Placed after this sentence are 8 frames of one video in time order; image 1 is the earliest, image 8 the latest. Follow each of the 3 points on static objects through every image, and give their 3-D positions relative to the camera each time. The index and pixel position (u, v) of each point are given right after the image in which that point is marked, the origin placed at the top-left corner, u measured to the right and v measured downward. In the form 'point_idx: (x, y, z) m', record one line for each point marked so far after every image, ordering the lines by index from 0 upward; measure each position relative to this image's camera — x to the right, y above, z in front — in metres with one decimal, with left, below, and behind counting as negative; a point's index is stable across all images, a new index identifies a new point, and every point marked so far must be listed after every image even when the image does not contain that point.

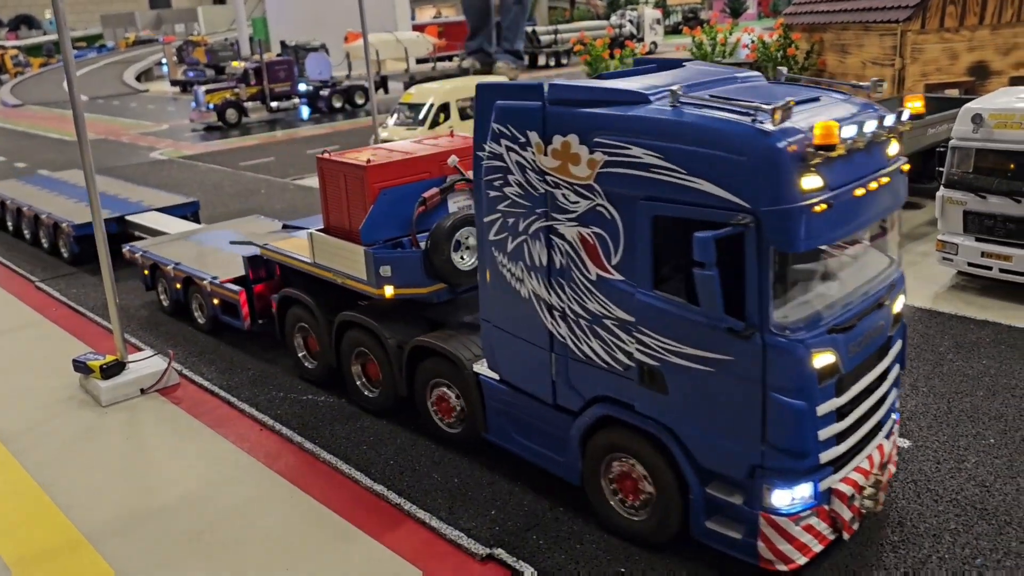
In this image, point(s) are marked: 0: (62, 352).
0: (-5.7, -0.8, +10.5) m
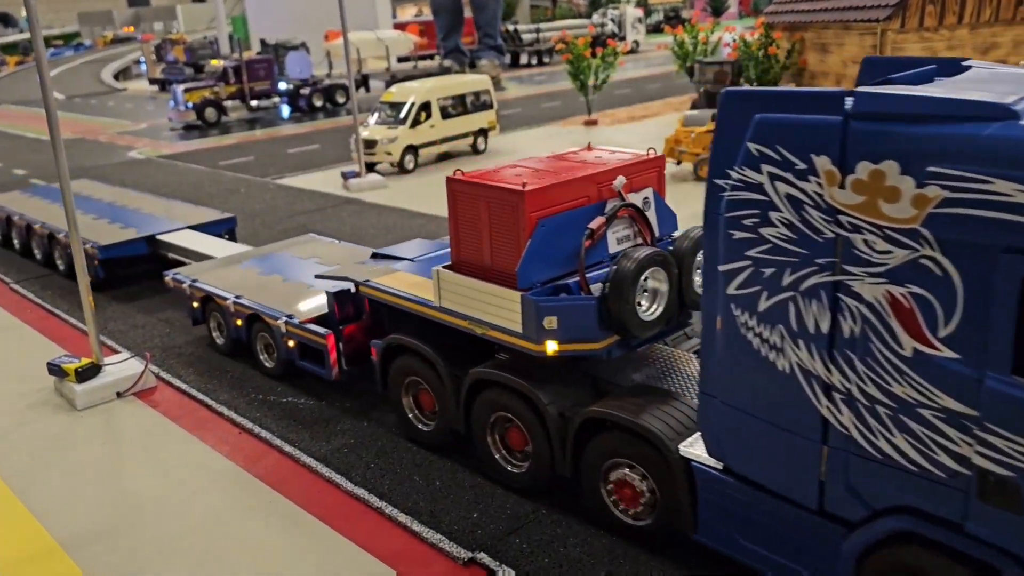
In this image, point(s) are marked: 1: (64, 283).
0: (-5.8, -0.8, +10.0) m
1: (-6.9, 0.0, +12.6) m
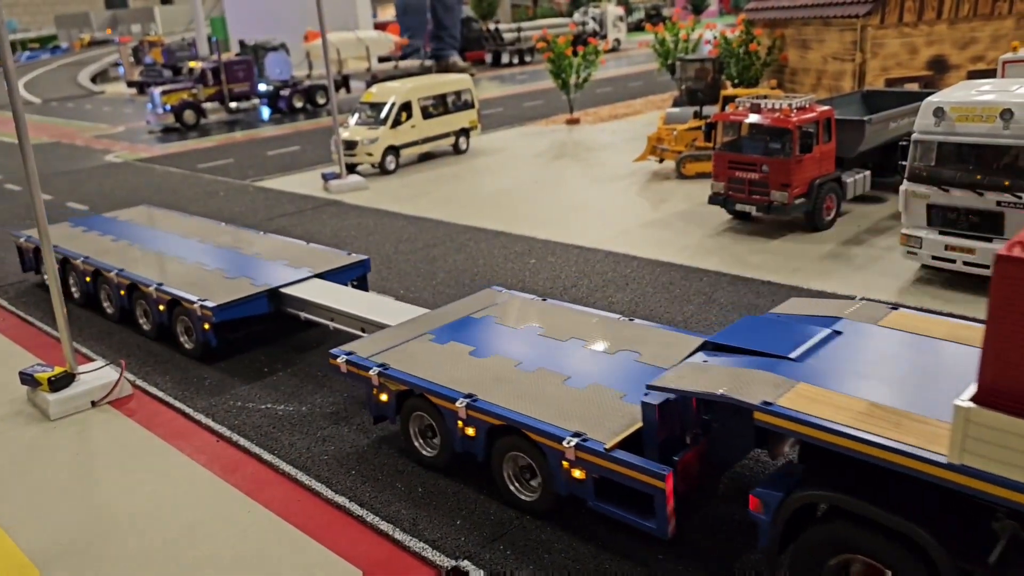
0: (-6.1, -1.0, +9.4) m
1: (-7.2, -0.1, +11.9) m
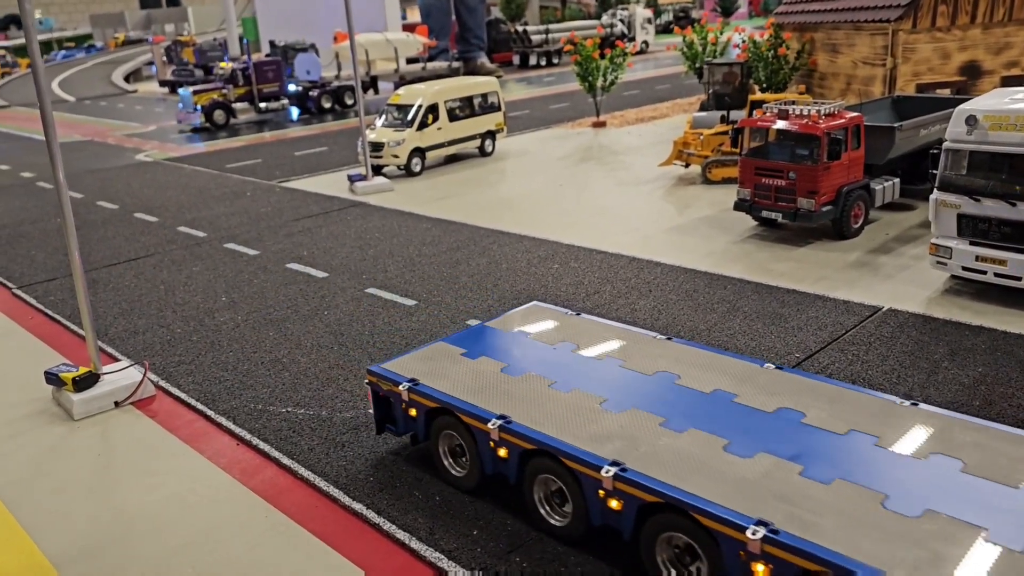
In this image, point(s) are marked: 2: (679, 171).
0: (-6.1, -1.2, +9.4) m
1: (-7.1, -0.3, +12.0) m
2: (+3.8, +2.6, +19.1) m
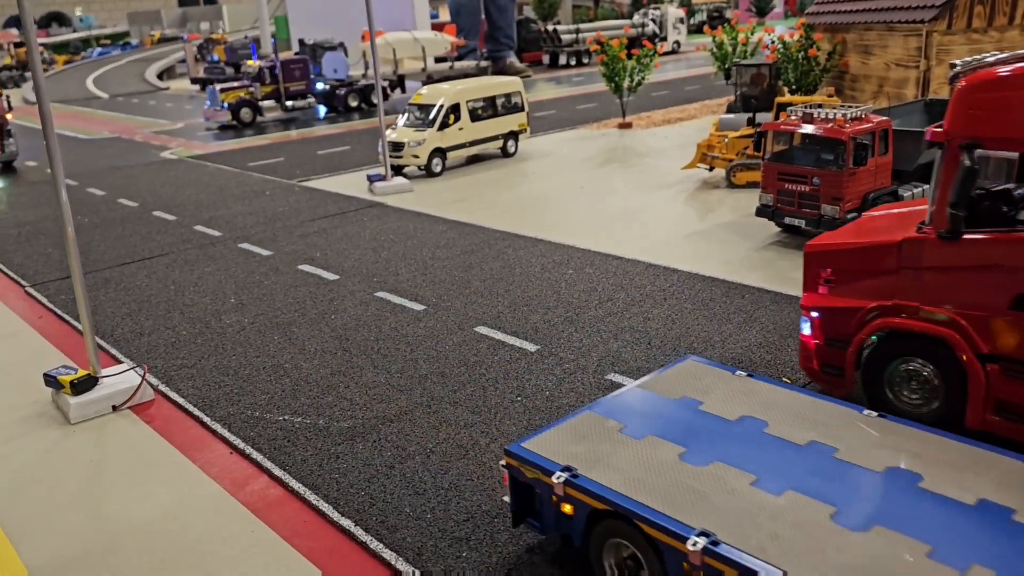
0: (-6.9, -1.5, +8.5) m
1: (-7.8, -0.6, +11.0) m
2: (+3.3, +2.2, +17.8) m
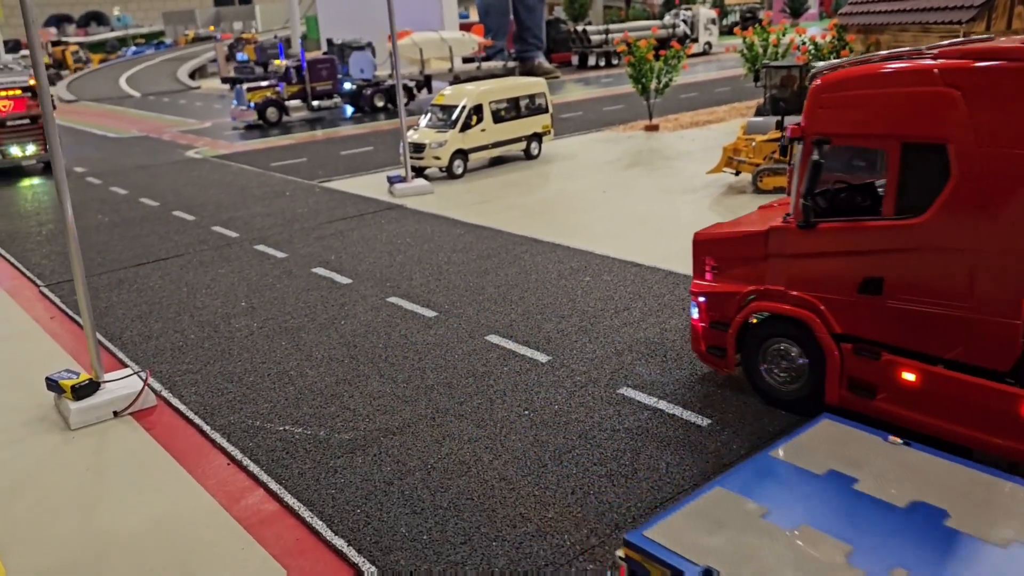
0: (-7.6, -1.9, +7.4) m
1: (-8.3, -1.0, +10.0) m
2: (+3.1, +1.7, +16.4) m
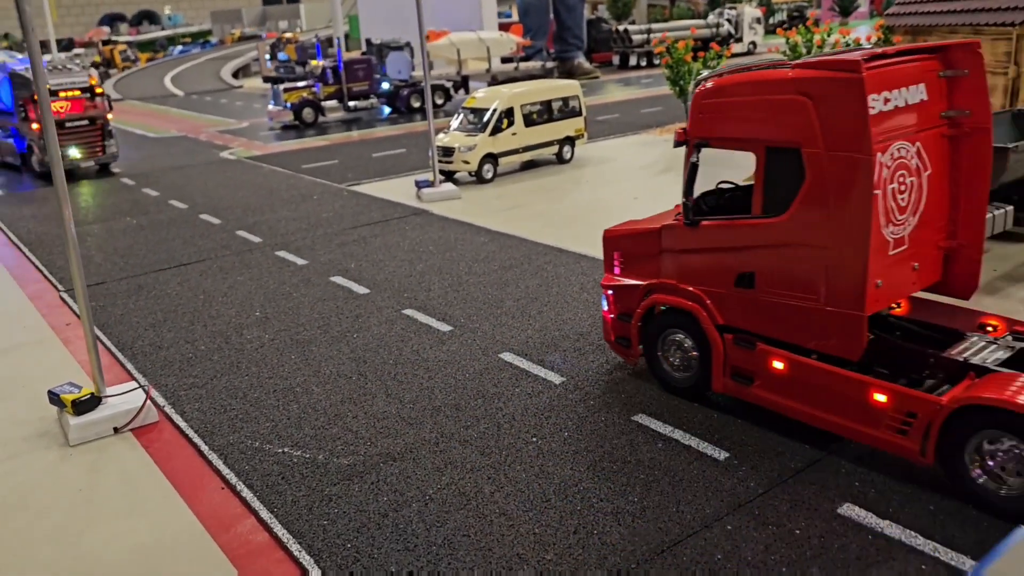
0: (-8.6, -2.7, +6.1) m
1: (-9.3, -1.8, +8.8) m
2: (+2.5, +0.7, +14.6) m
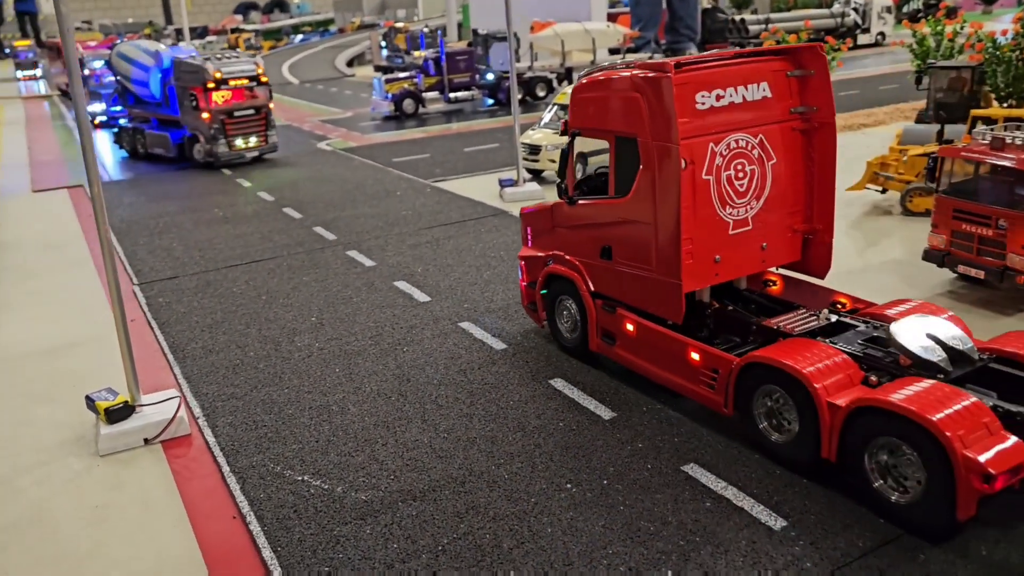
0: (-11.0, -3.8, +4.2) m
1: (-11.3, -2.9, +6.9) m
2: (+1.2, -0.8, +11.1) m
